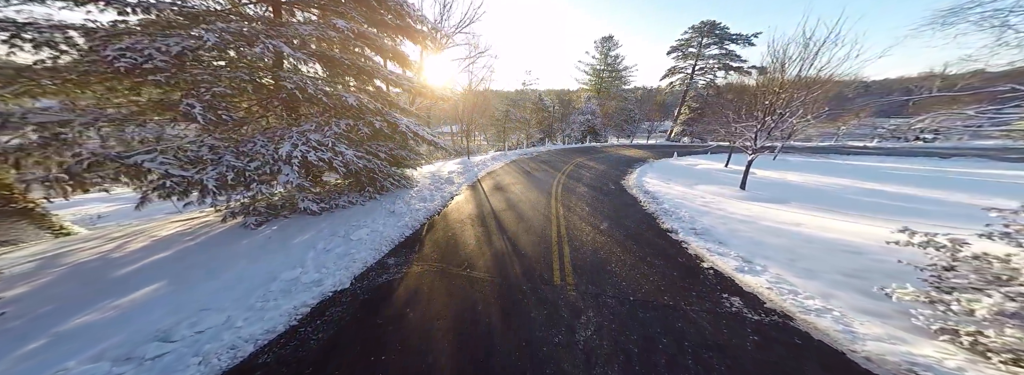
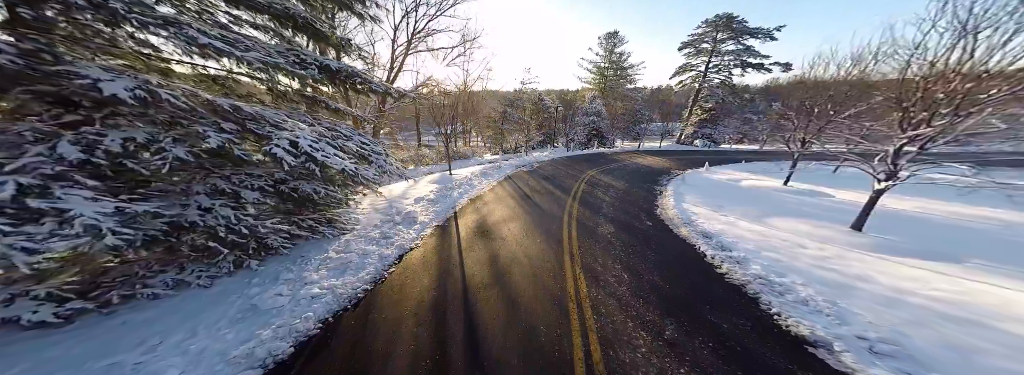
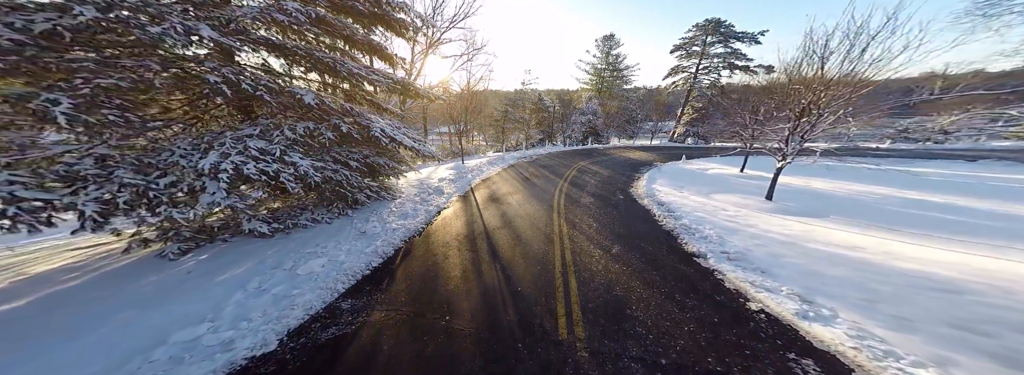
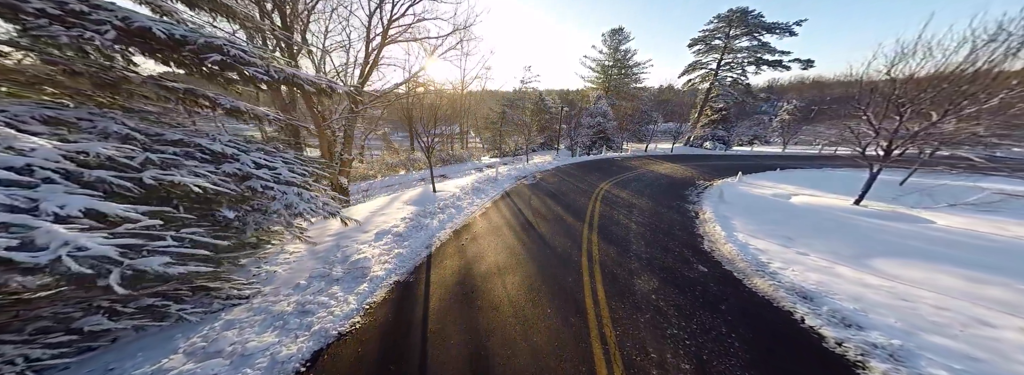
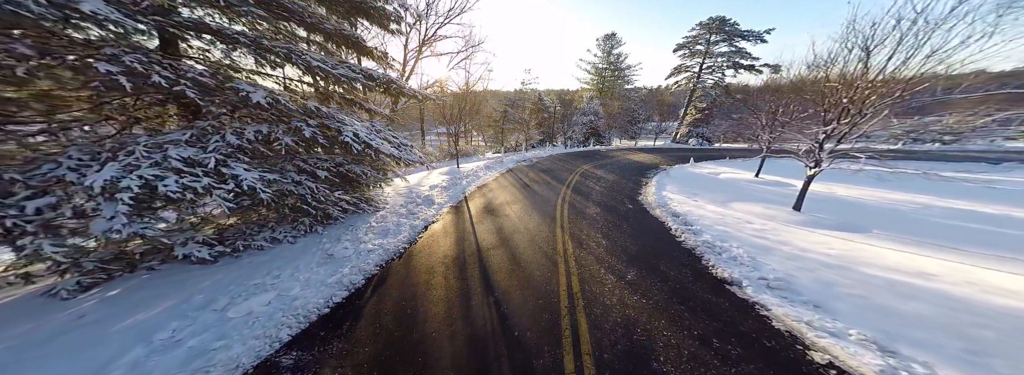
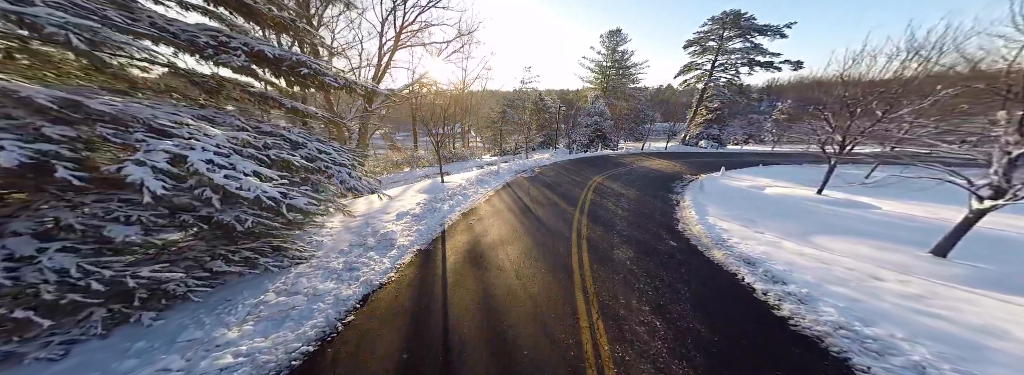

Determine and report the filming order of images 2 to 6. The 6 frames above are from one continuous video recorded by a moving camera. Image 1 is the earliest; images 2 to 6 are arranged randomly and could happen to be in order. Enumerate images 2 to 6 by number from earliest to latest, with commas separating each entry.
3, 5, 2, 6, 4
